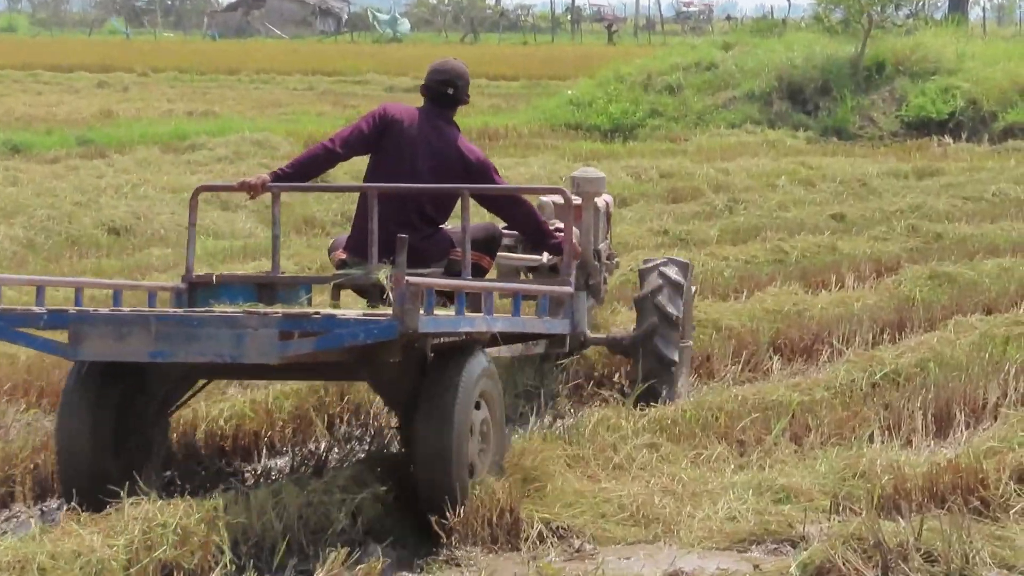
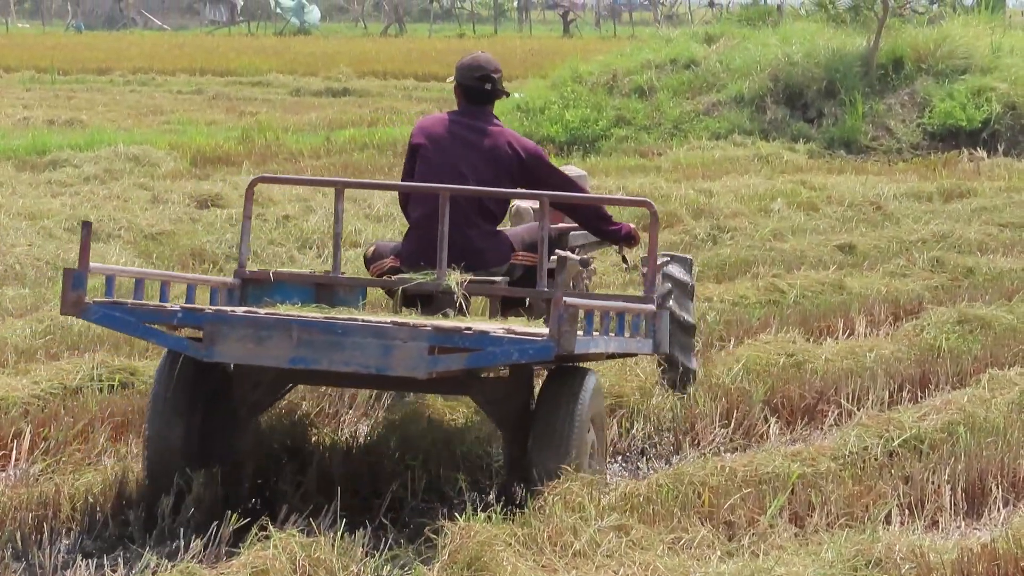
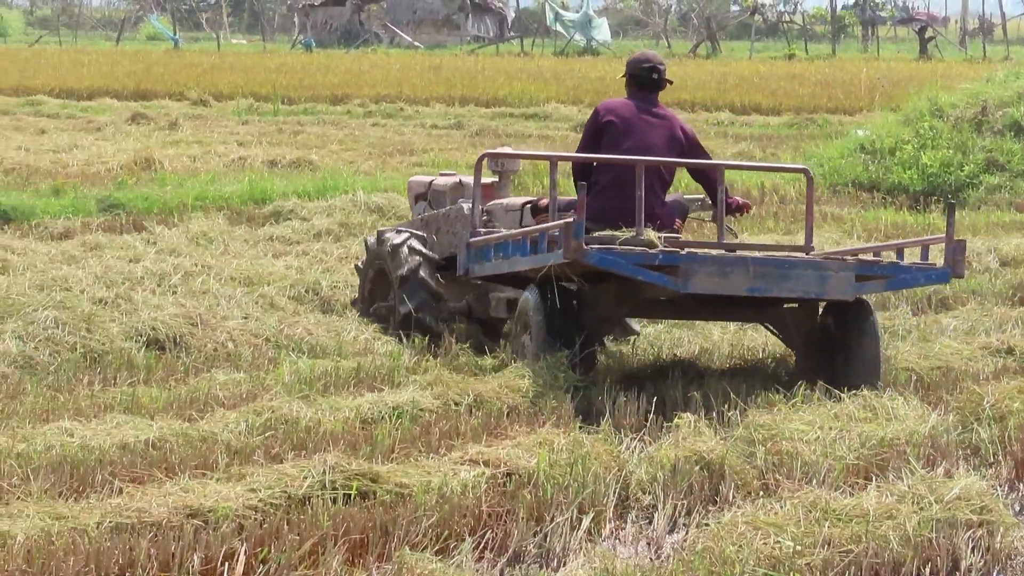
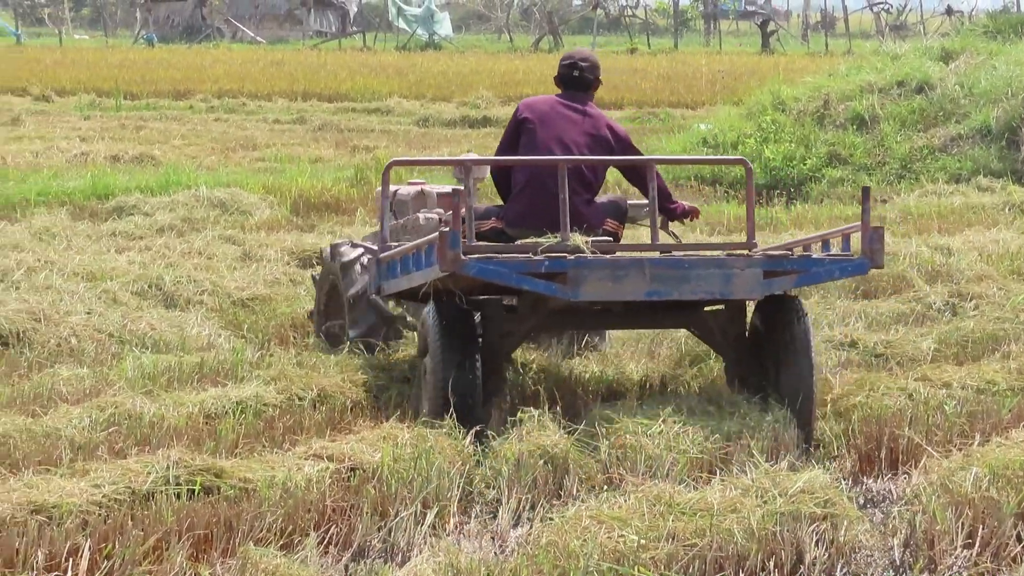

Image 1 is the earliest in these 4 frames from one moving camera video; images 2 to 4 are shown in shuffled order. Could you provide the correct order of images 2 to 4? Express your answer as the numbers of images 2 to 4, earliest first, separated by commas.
2, 4, 3
